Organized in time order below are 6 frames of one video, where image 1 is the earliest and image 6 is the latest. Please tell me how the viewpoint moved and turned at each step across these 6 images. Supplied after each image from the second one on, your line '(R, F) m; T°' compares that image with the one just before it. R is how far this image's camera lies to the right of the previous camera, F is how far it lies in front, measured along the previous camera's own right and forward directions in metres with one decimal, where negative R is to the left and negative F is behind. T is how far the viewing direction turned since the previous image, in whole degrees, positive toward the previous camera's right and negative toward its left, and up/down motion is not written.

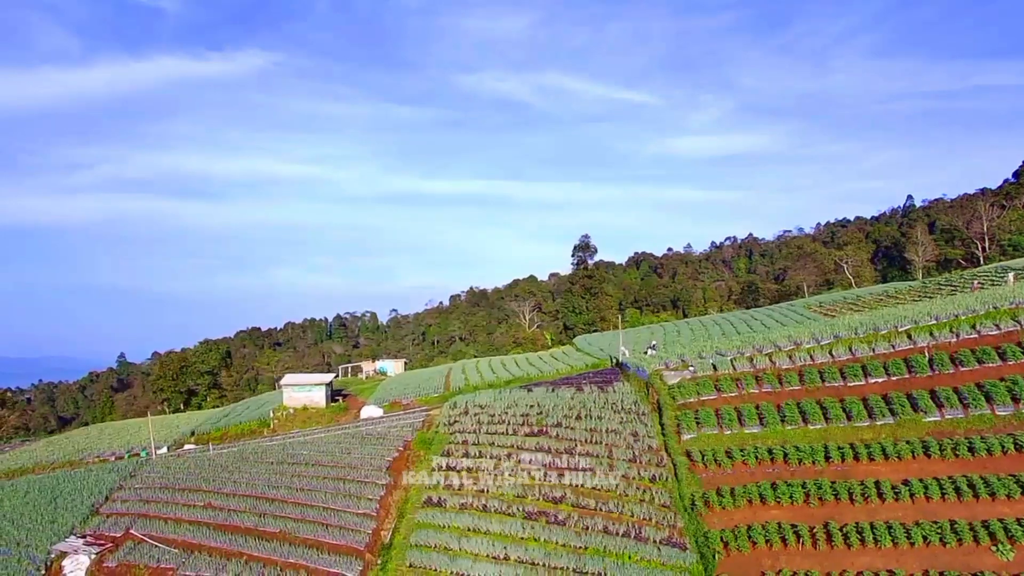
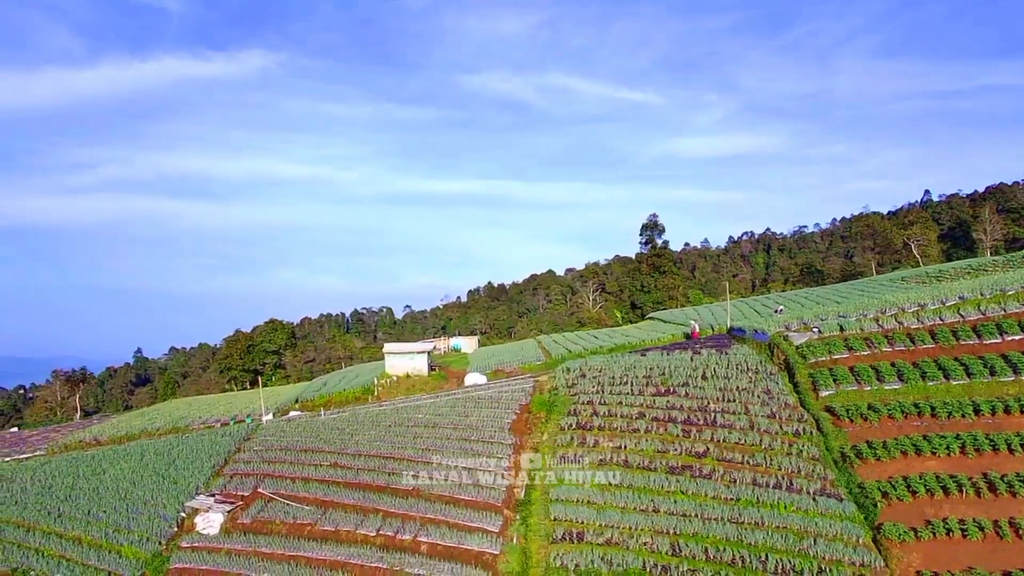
(-3.2, 0.0) m; 0°
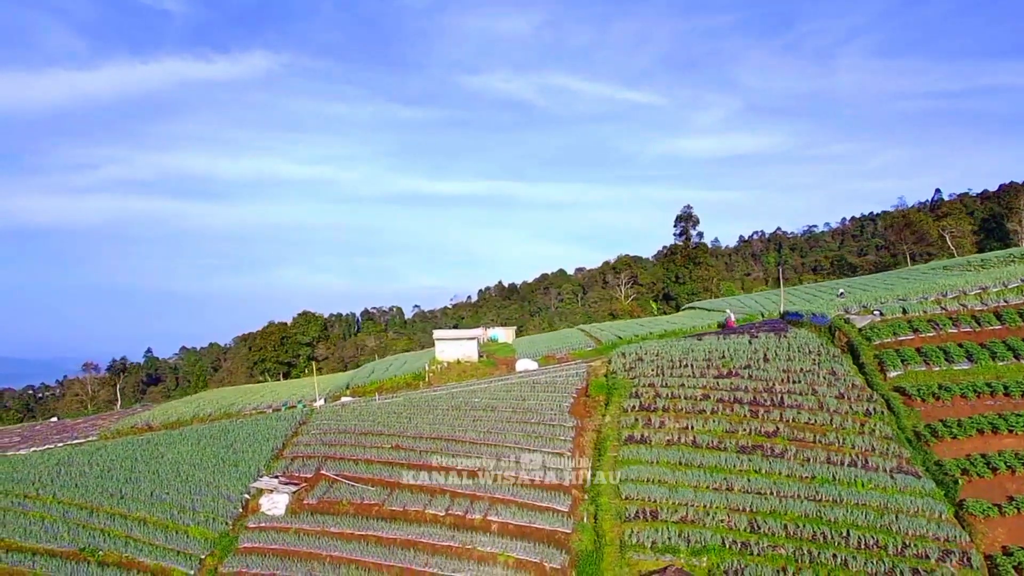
(-1.5, 0.0) m; 0°
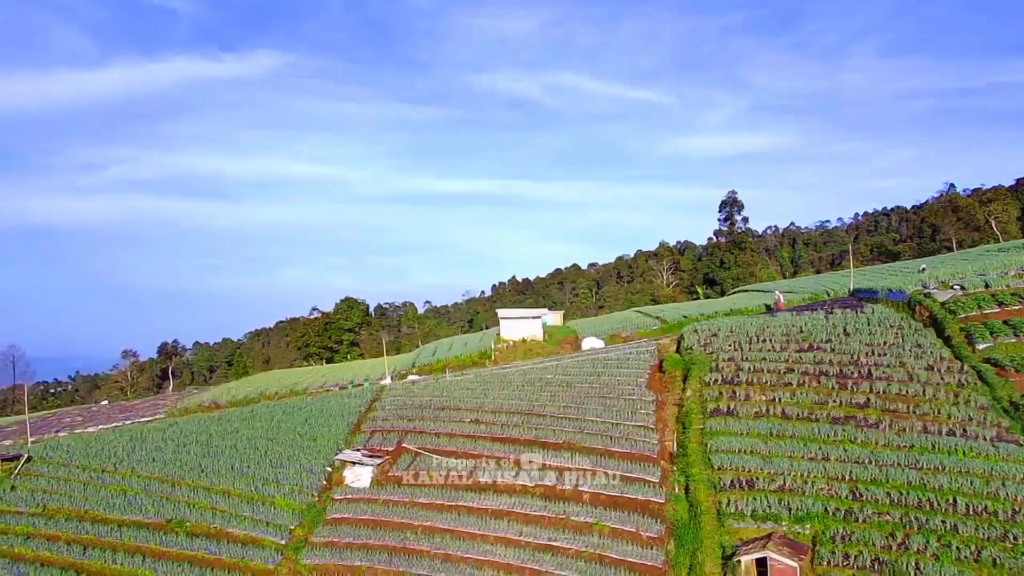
(-1.9, 0.0) m; 0°
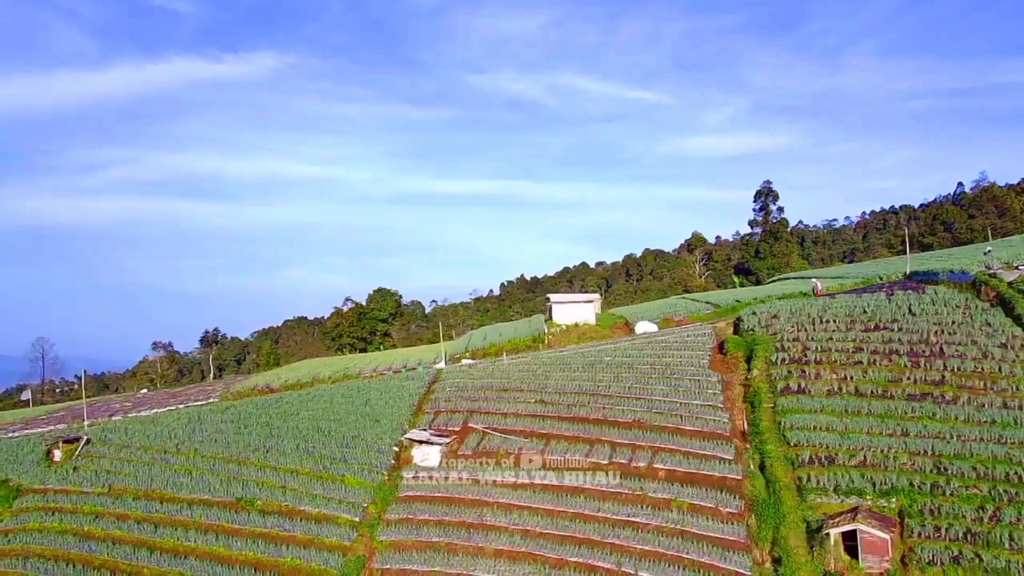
(-1.7, 0.0) m; 0°
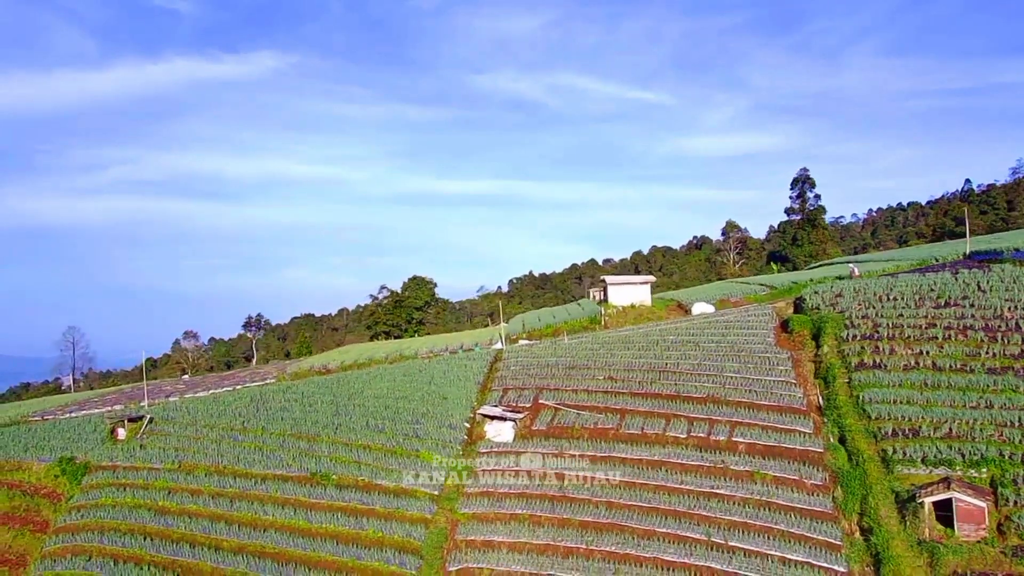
(-1.8, 0.0) m; 0°
